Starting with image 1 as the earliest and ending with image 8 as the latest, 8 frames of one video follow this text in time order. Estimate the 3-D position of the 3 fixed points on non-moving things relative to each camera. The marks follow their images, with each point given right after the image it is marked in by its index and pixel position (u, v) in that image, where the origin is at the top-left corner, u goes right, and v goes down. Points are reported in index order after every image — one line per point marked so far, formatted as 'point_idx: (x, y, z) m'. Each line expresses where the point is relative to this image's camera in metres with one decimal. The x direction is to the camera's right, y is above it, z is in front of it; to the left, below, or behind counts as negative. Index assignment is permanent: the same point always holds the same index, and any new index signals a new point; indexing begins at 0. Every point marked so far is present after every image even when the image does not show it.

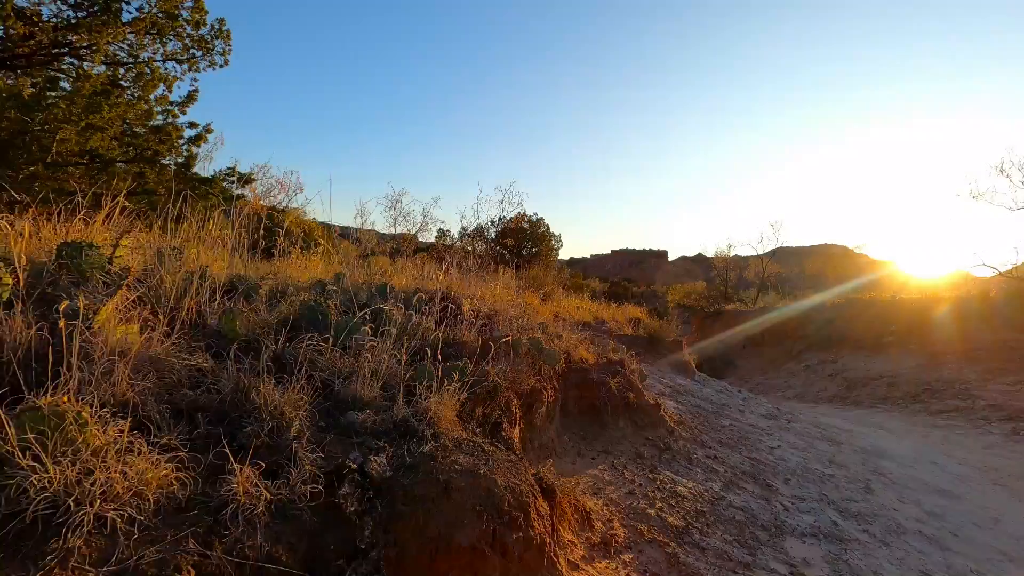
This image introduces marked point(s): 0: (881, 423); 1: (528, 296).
0: (+8.0, -3.0, +11.5) m
1: (+0.3, -0.2, +11.3) m
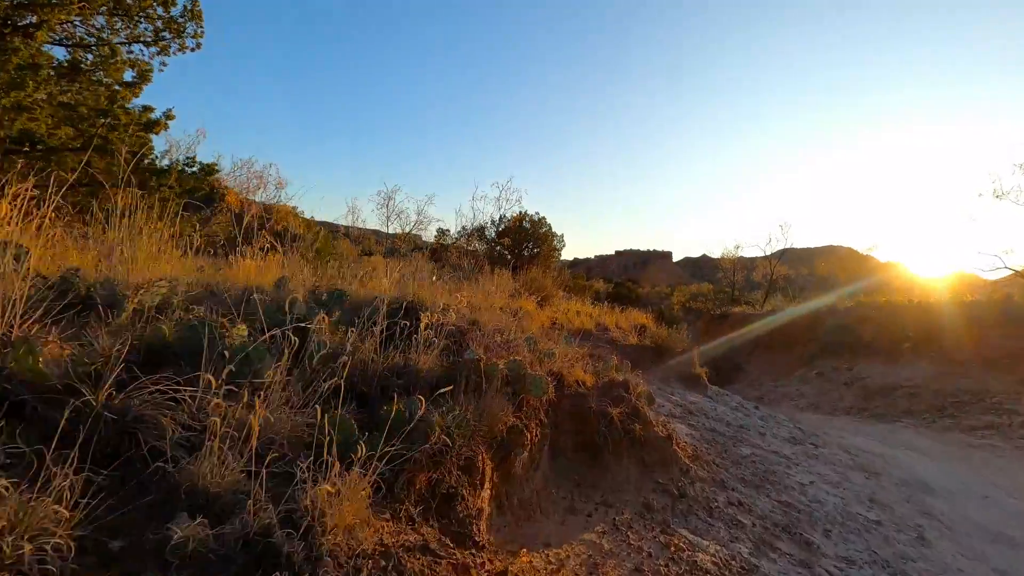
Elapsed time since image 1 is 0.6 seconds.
0: (+7.9, -3.1, +10.5) m
1: (+0.2, -0.3, +10.3) m
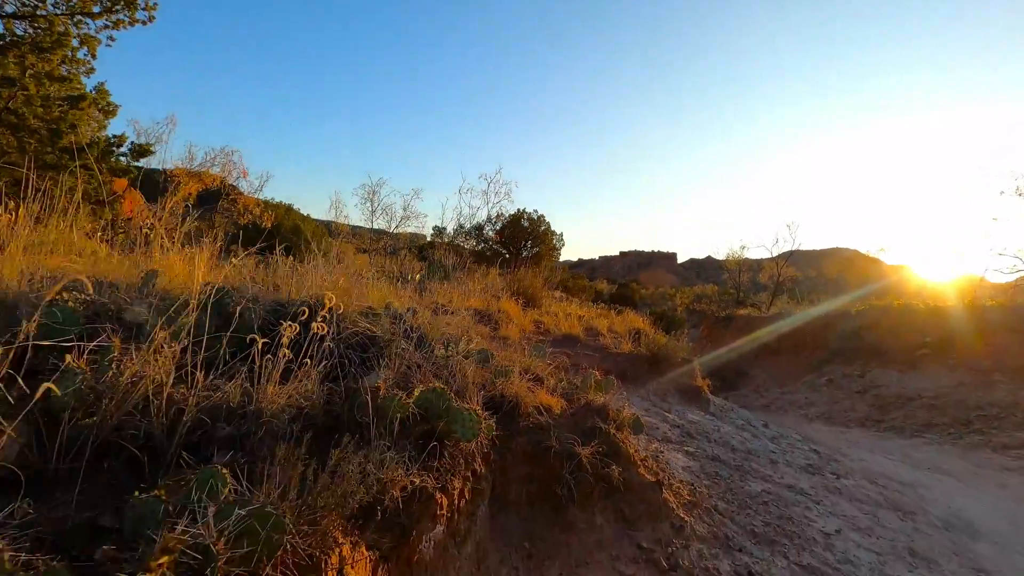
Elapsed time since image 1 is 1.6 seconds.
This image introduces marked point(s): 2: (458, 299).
0: (+7.5, -3.1, +9.4) m
1: (-0.2, -0.3, +9.3) m
2: (-0.9, -0.2, +8.3) m
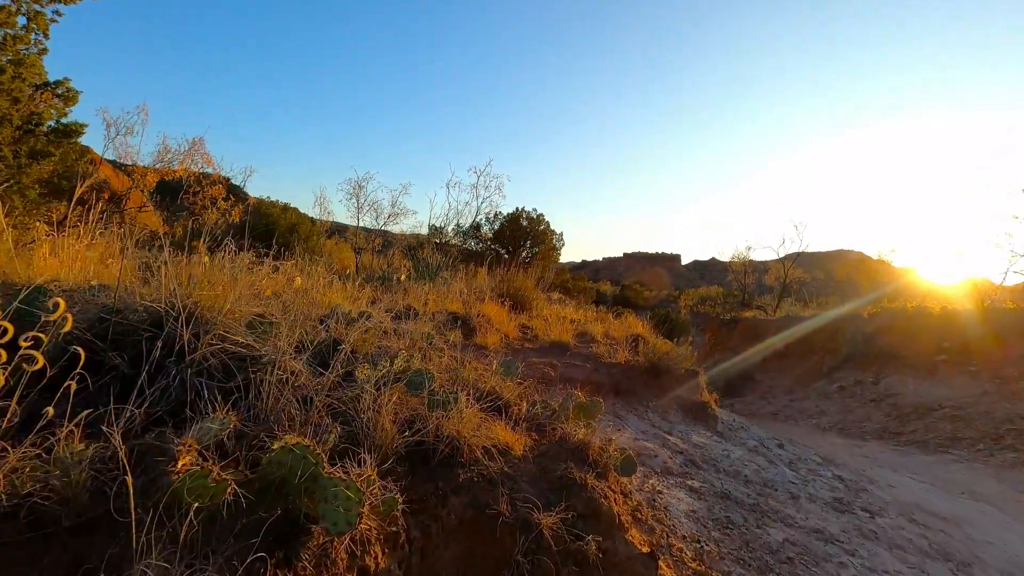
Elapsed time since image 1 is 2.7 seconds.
0: (+7.3, -3.2, +8.4) m
1: (-0.4, -0.3, +8.3) m
2: (-1.1, -0.2, +7.3) m
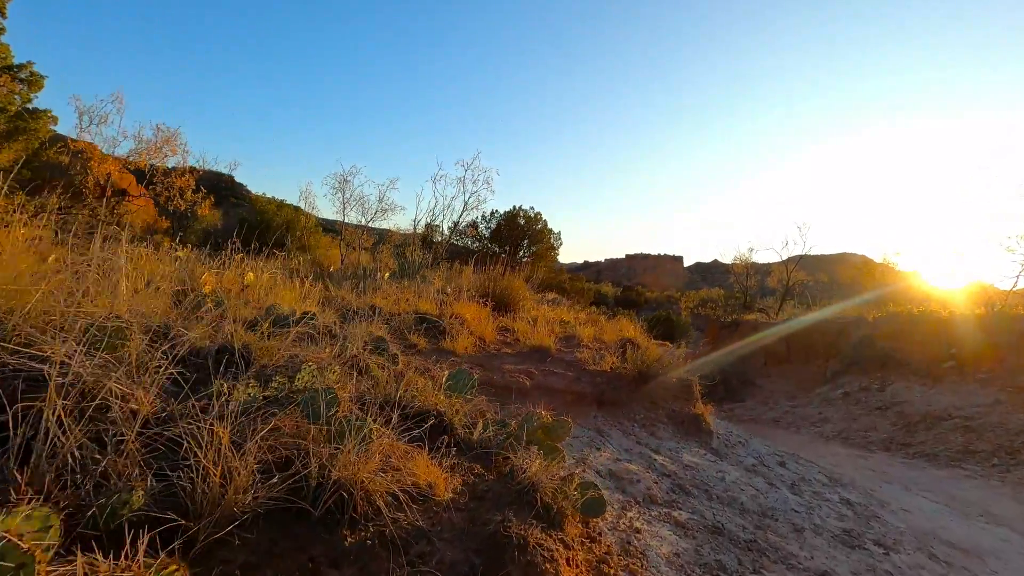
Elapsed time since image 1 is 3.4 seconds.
0: (+6.9, -3.2, +7.7) m
1: (-0.7, -0.3, +7.7) m
2: (-1.4, -0.2, +6.7) m
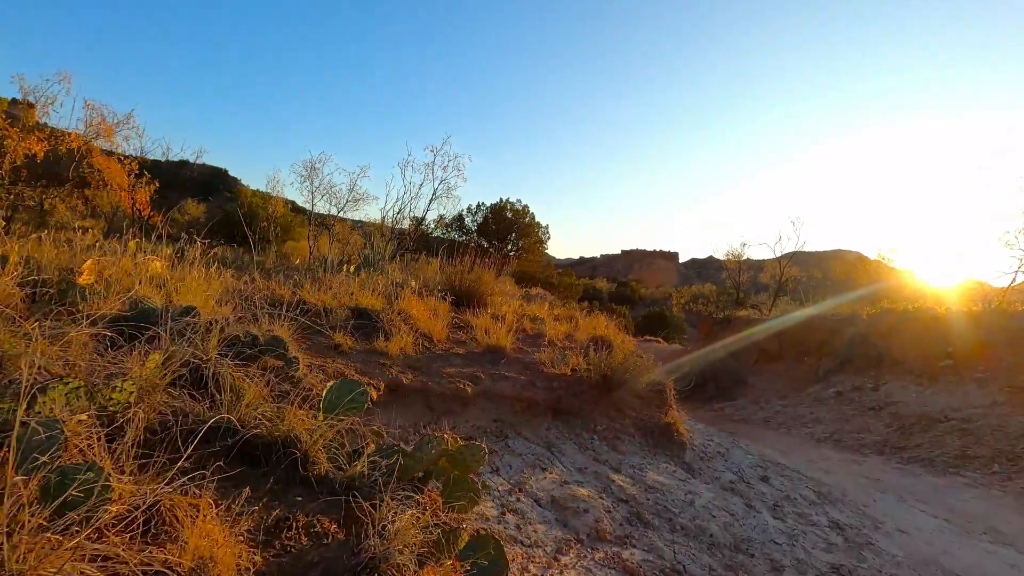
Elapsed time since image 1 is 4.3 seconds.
0: (+6.4, -3.2, +7.0) m
1: (-1.3, -0.2, +6.9) m
2: (-2.0, -0.1, +5.9) m
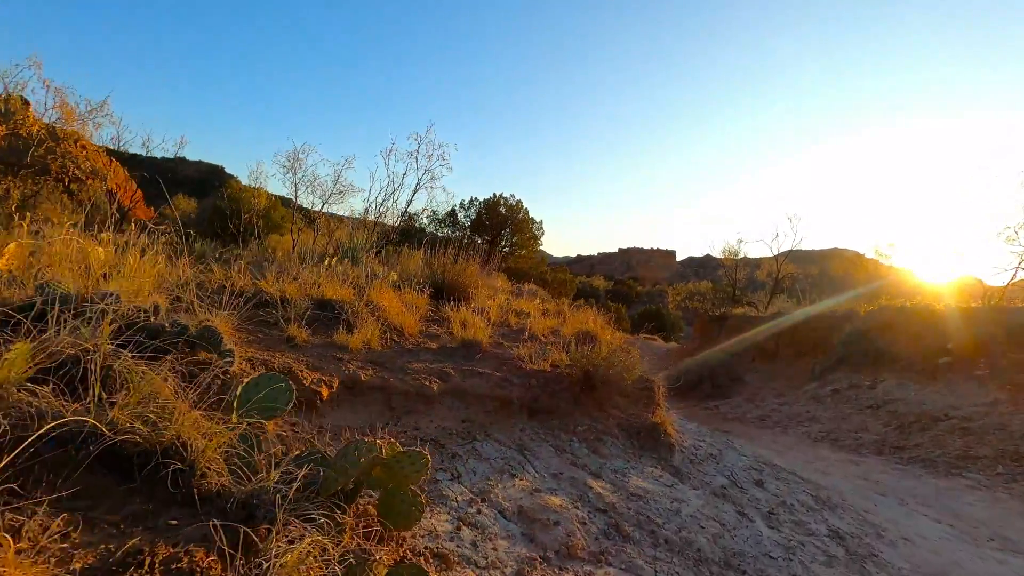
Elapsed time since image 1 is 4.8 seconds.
0: (+6.1, -3.1, +6.6) m
1: (-1.6, 0.0, +6.5) m
2: (-2.2, 0.0, +5.5) m
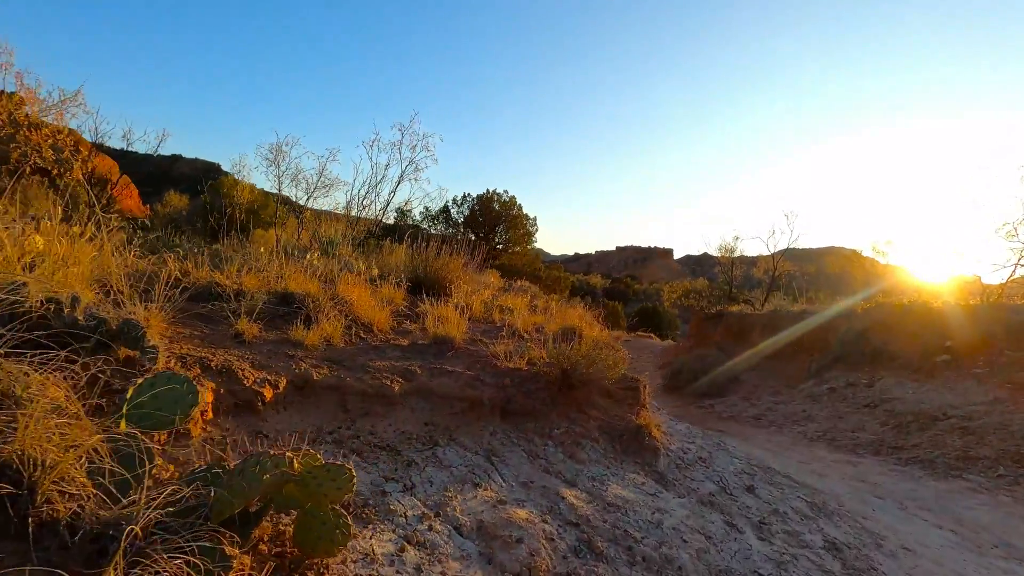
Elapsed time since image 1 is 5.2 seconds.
0: (+5.8, -3.0, +6.3) m
1: (-1.8, 0.0, +6.1) m
2: (-2.5, +0.1, +5.1) m
